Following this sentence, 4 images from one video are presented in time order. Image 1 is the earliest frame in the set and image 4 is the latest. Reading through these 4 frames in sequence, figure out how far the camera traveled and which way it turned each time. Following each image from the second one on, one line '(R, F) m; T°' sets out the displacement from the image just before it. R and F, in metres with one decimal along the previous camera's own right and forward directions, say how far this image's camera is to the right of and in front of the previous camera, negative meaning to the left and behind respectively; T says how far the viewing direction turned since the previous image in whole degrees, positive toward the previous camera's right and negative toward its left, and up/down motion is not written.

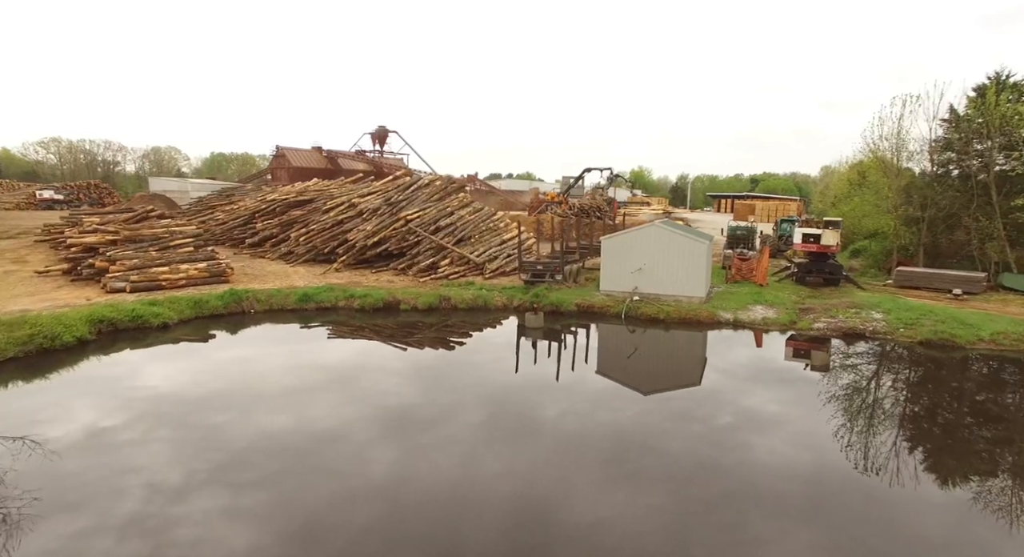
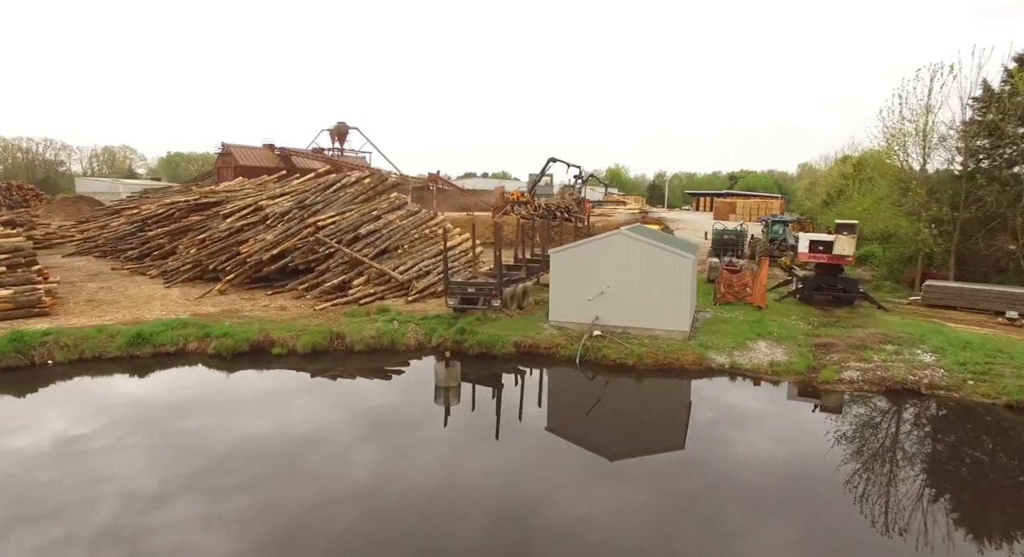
(+1.3, +4.1) m; +2°
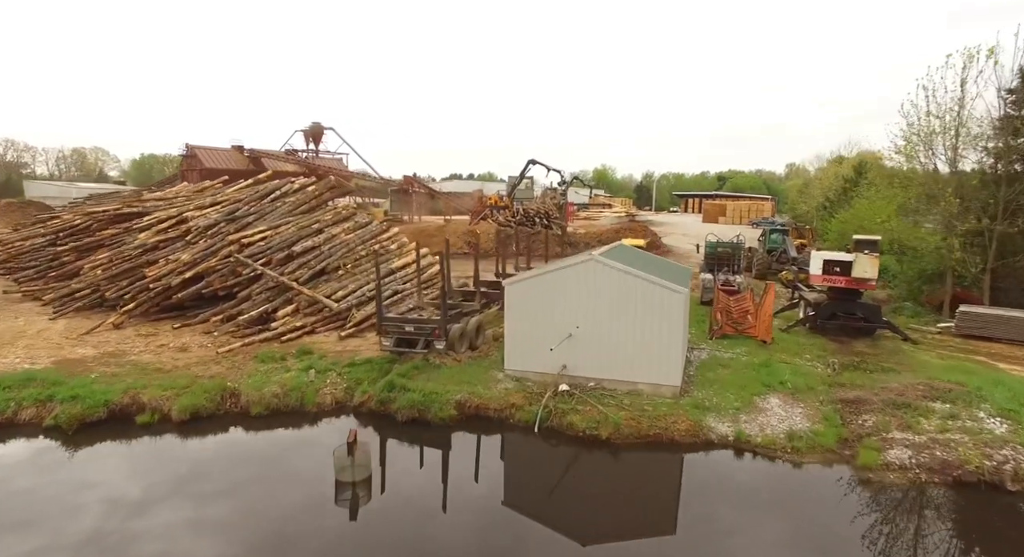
(+0.7, +2.6) m; +1°
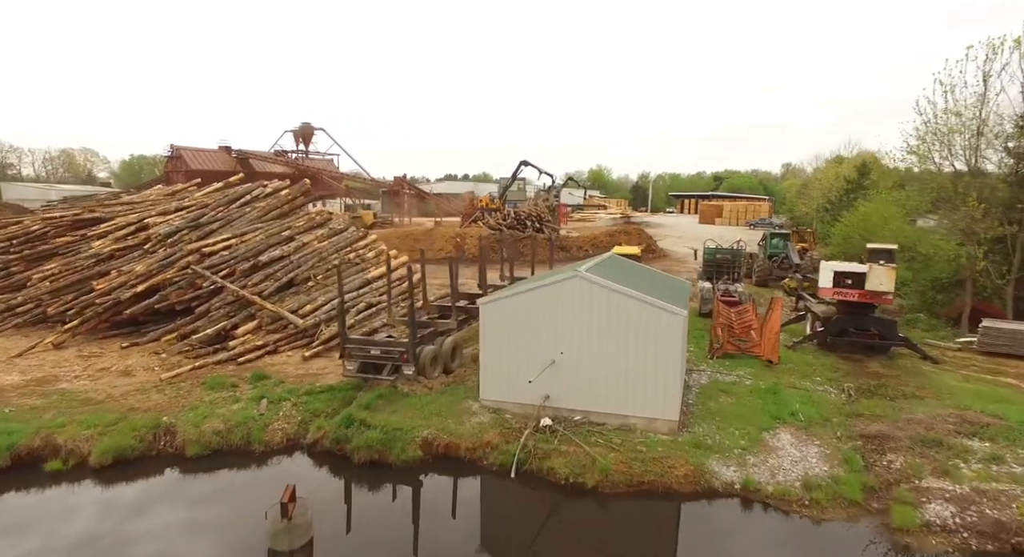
(+0.3, +1.1) m; 0°
